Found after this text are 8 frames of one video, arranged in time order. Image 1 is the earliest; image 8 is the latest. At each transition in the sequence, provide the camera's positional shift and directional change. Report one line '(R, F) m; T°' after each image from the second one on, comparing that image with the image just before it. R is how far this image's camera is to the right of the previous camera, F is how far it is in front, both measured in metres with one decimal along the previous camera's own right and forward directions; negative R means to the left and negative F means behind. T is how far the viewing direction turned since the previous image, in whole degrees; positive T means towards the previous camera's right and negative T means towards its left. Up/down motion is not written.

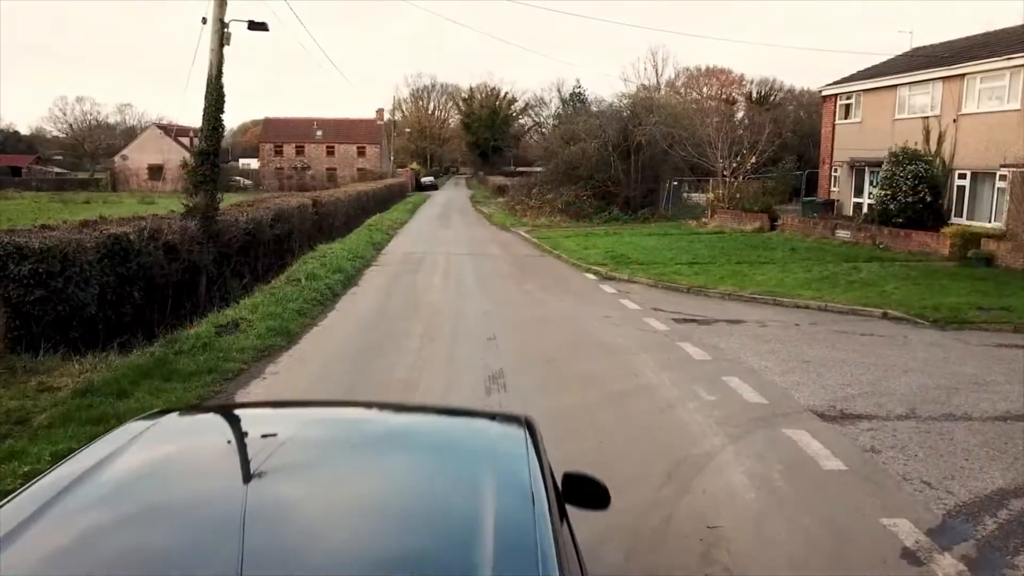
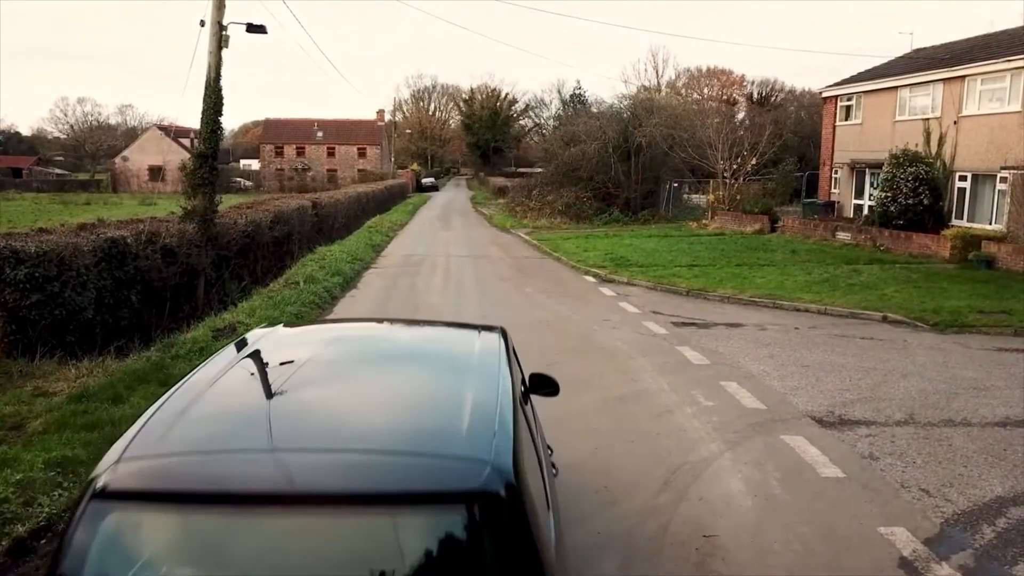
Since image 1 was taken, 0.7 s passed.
(0.0, 0.0) m; 0°
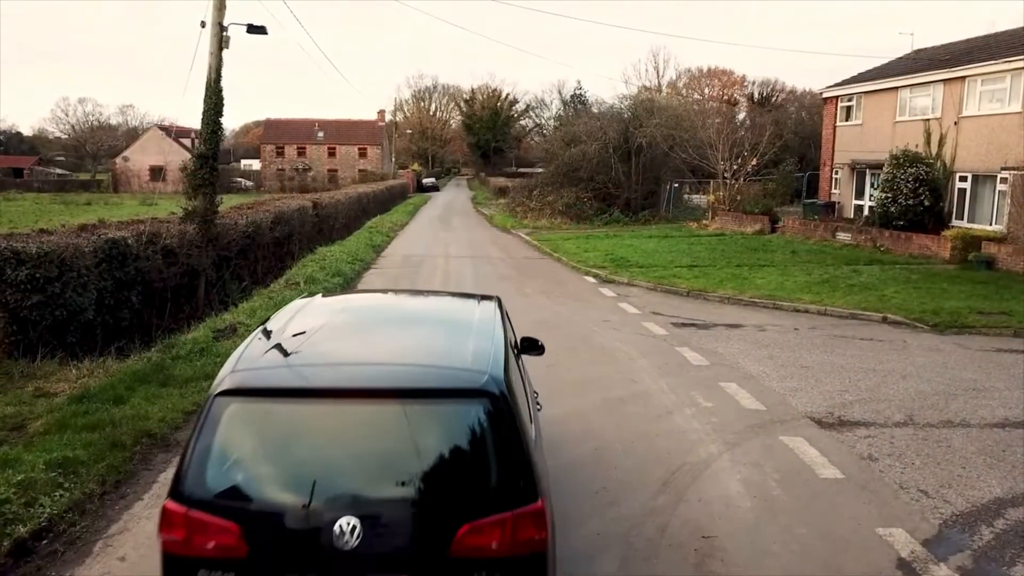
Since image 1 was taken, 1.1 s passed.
(0.0, 0.0) m; 0°
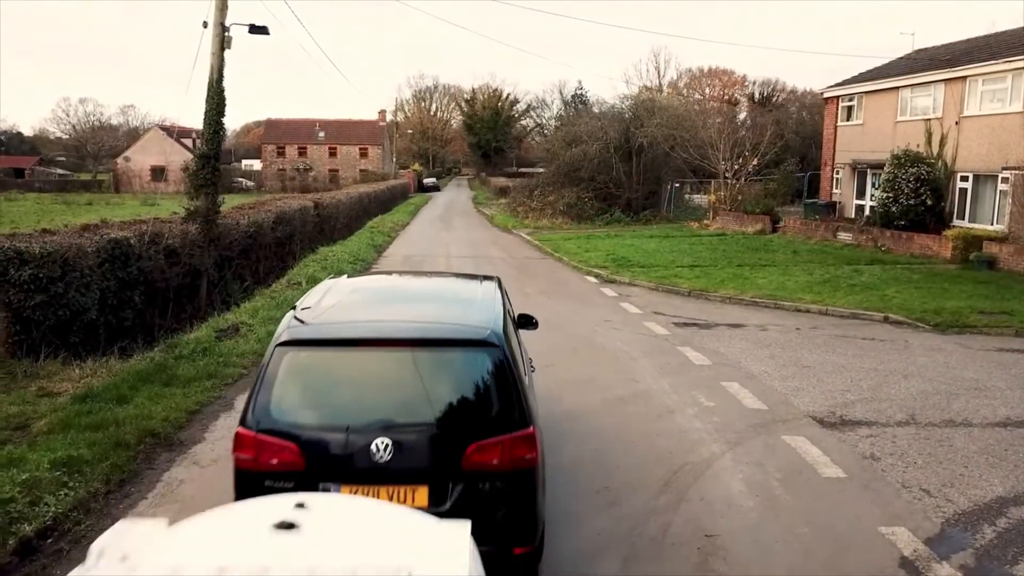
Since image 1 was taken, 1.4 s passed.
(0.0, 0.0) m; 0°
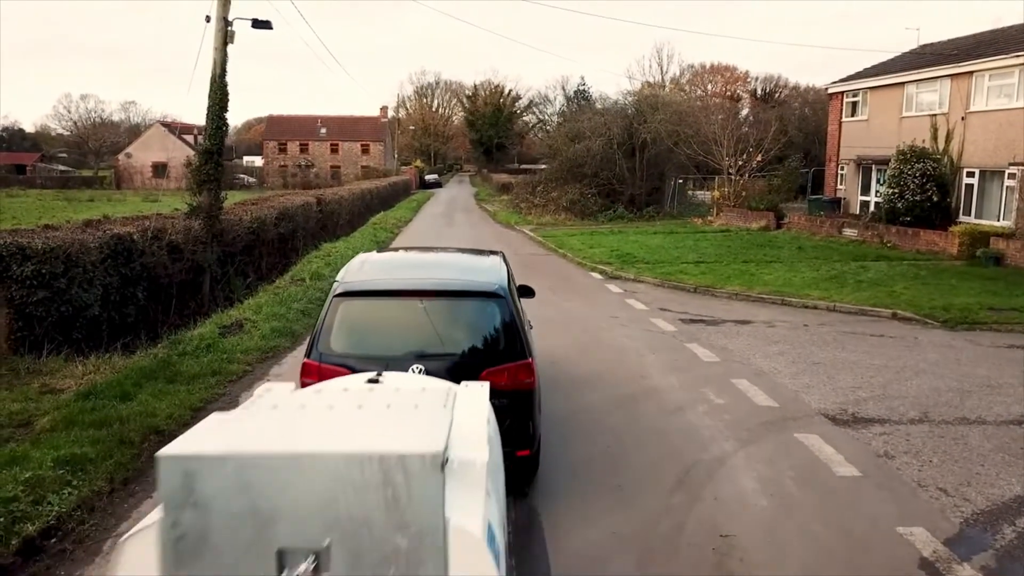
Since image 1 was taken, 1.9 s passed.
(-0.1, +0.1) m; 0°
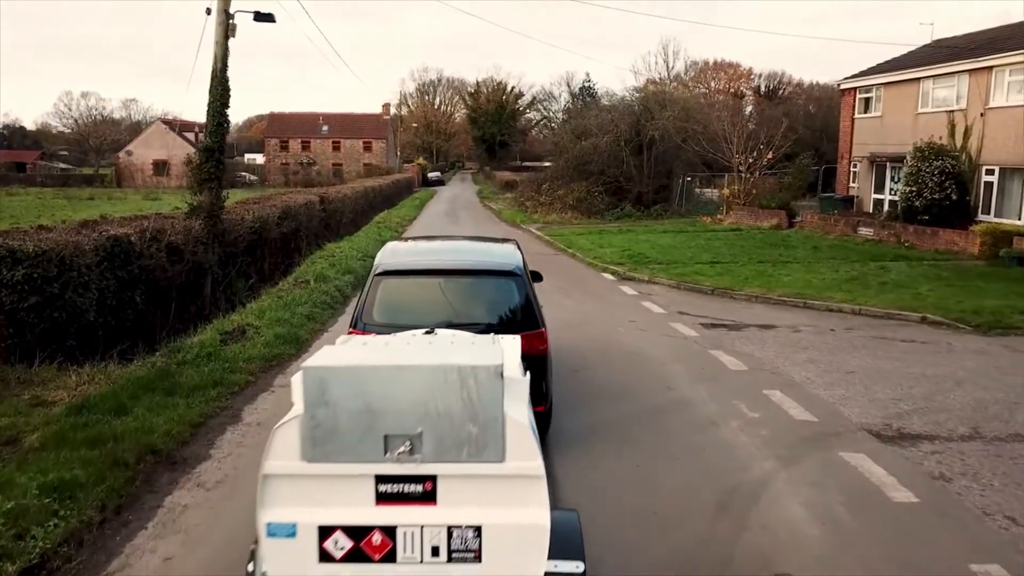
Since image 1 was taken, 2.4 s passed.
(-0.2, +0.4) m; 0°
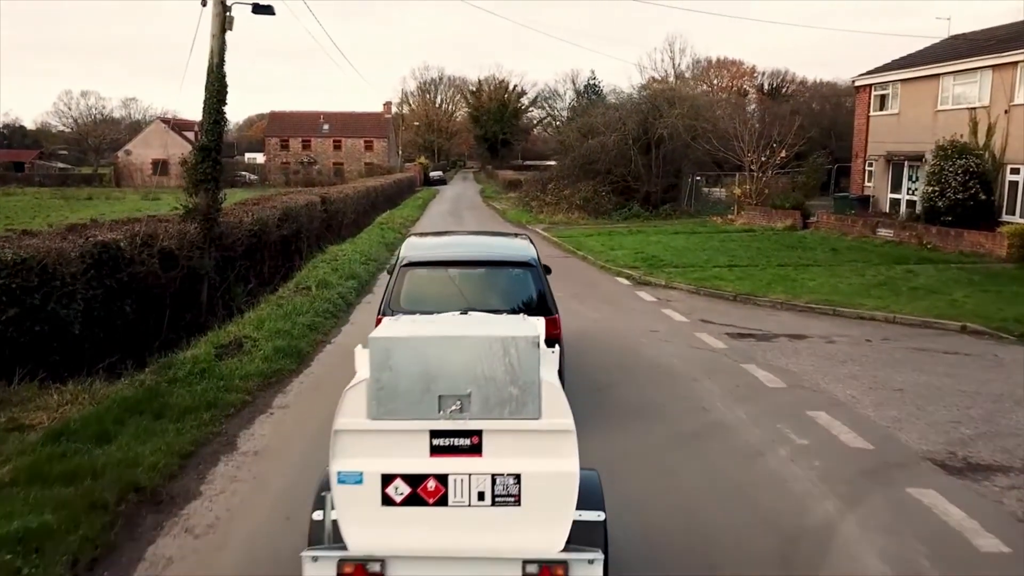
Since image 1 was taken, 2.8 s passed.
(-0.2, +0.6) m; 0°
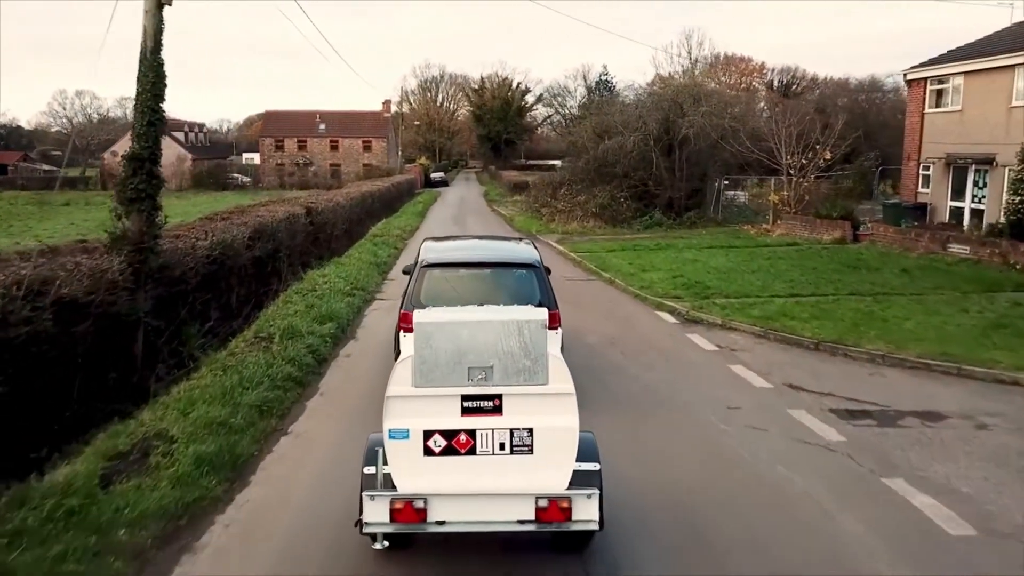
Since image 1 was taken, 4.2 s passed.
(-0.2, +2.7) m; 0°
